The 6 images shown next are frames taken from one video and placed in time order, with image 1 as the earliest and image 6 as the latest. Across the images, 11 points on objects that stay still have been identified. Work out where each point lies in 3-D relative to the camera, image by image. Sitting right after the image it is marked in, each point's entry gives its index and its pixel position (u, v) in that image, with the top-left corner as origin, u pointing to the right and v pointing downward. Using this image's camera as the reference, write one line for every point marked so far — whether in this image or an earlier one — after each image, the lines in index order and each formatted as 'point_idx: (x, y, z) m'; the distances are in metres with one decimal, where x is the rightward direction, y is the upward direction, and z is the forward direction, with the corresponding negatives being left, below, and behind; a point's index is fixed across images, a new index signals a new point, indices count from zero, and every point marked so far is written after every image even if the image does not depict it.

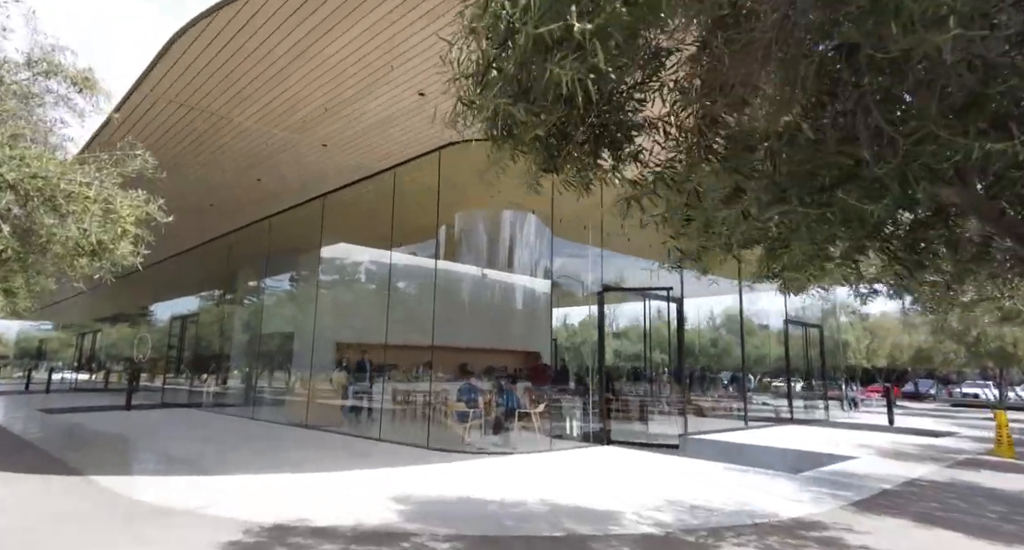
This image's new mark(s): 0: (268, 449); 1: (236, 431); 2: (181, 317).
0: (-3.4, -2.4, +8.4) m
1: (-4.8, -2.7, +10.4) m
2: (-9.9, -1.3, +17.9) m
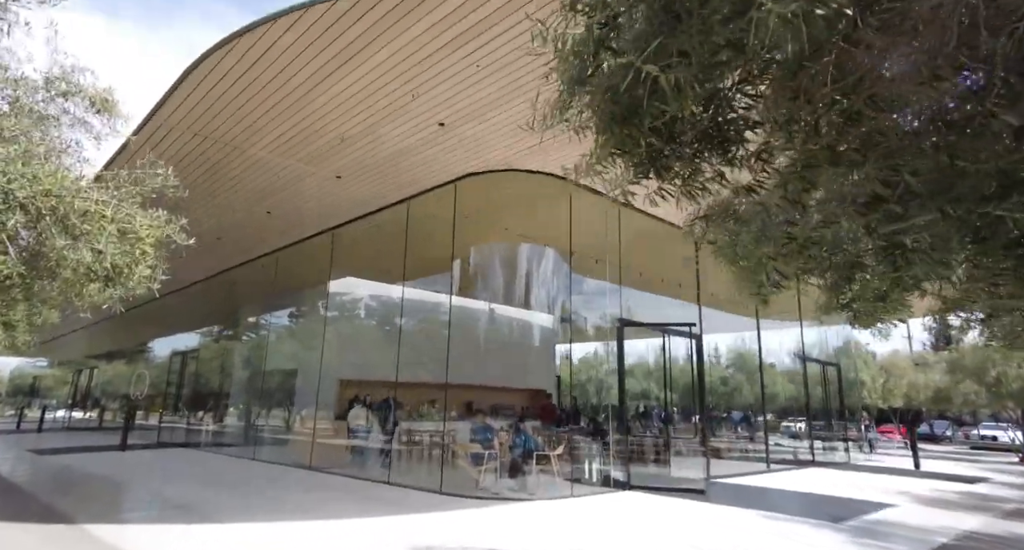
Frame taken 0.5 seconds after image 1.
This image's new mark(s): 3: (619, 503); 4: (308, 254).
0: (-3.2, -2.9, +7.9) m
1: (-4.6, -3.3, +9.9) m
2: (-9.7, -2.4, +17.6) m
3: (+1.4, -3.0, +7.9) m
4: (-4.4, +0.4, +13.1) m
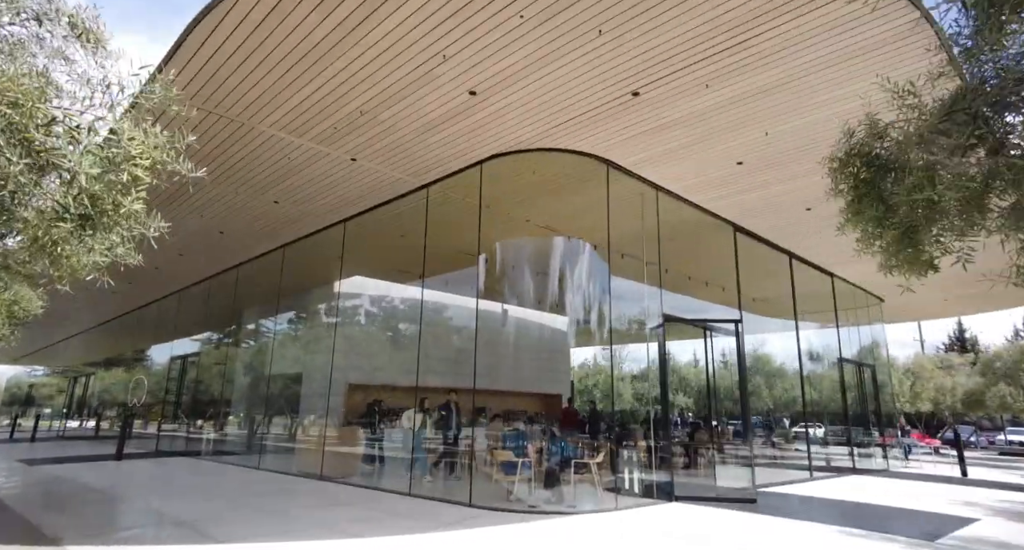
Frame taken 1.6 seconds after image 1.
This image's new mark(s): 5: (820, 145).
0: (-2.7, -2.7, +7.2) m
1: (-4.2, -3.2, +9.2) m
2: (-9.3, -2.4, +16.8) m
3: (+1.8, -2.9, +7.1) m
4: (-4.0, +0.5, +12.3) m
5: (+3.7, +1.6, +7.1) m
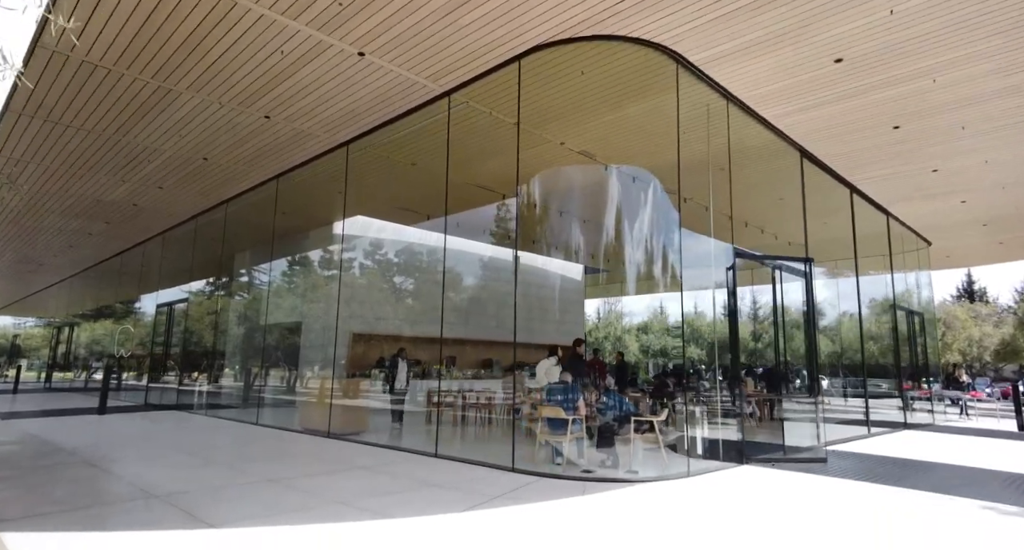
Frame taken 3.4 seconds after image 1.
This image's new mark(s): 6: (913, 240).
0: (-2.3, -1.9, +6.0) m
1: (-3.7, -2.3, +8.0) m
2: (-8.9, -0.9, +15.5) m
3: (+2.3, -2.1, +6.1) m
4: (-3.5, +1.7, +10.9) m
5: (+4.2, +2.3, +5.7) m
6: (+9.0, +0.8, +13.4) m
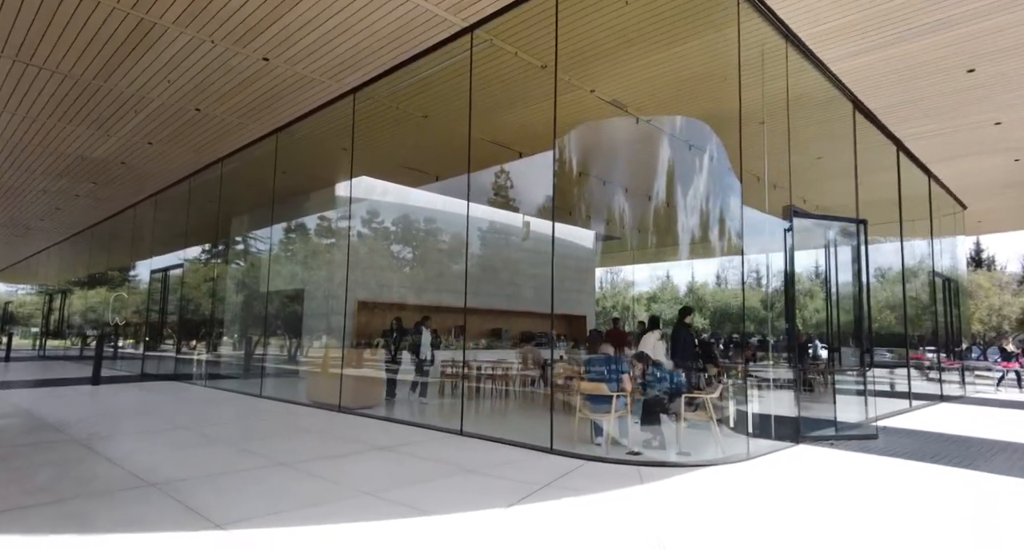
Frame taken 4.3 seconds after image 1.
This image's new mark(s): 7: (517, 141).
0: (-1.9, -1.6, +5.4) m
1: (-3.4, -1.8, +7.4) m
2: (-8.6, 0.0, +14.8) m
3: (+2.7, -1.7, +5.5) m
4: (-3.2, +2.3, +10.1) m
5: (+4.5, +2.7, +4.9) m
6: (+9.3, +1.5, +12.7) m
7: (+0.2, +2.2, +9.9) m
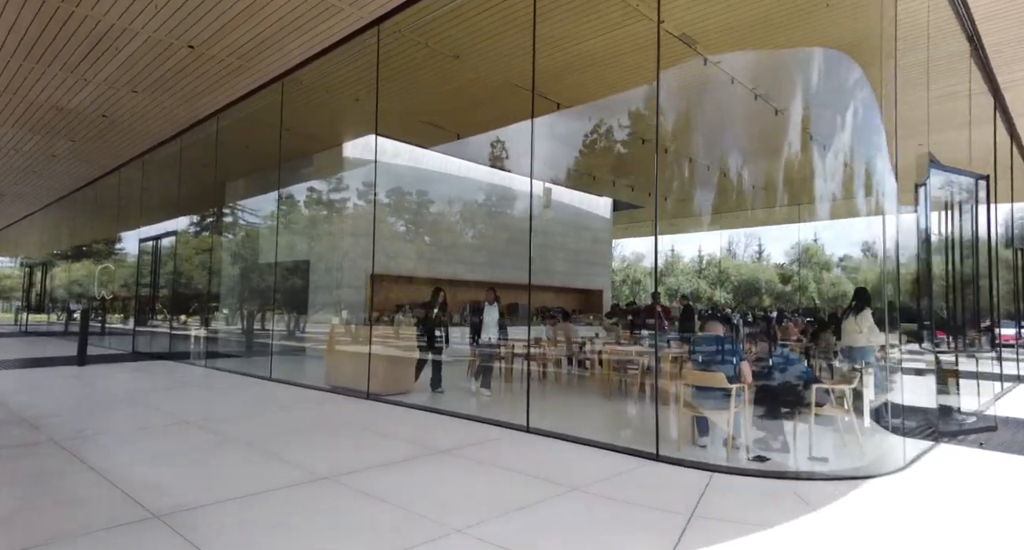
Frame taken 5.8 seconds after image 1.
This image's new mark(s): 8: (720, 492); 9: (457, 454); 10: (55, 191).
0: (-1.3, -1.3, +4.3) m
1: (-2.7, -1.4, +6.3) m
2: (-8.1, +0.7, +13.5) m
3: (+3.3, -1.4, +4.4) m
4: (-2.6, +2.8, +8.8) m
5: (+5.2, +2.9, +3.7) m
6: (+9.8, +2.1, +11.7) m
7: (+0.8, +2.7, +8.7) m
8: (+1.2, -1.3, +3.6) m
9: (-0.4, -1.3, +4.4) m
10: (-12.5, +2.3, +16.4) m
